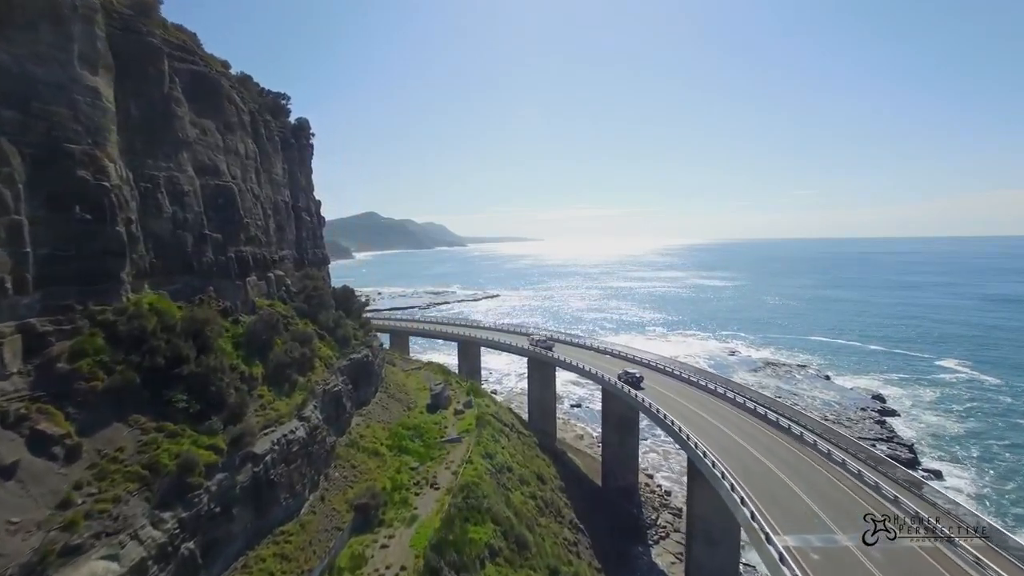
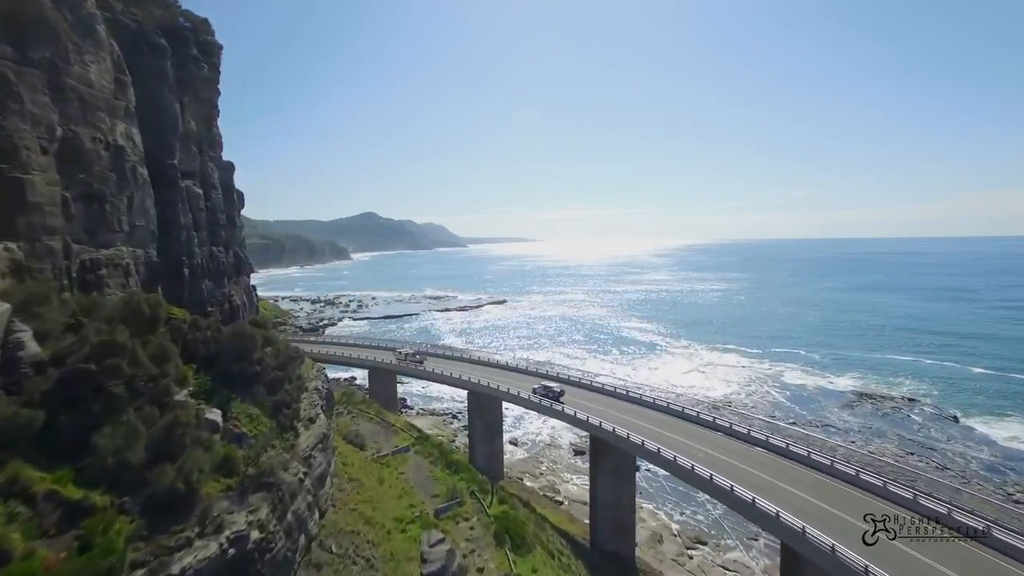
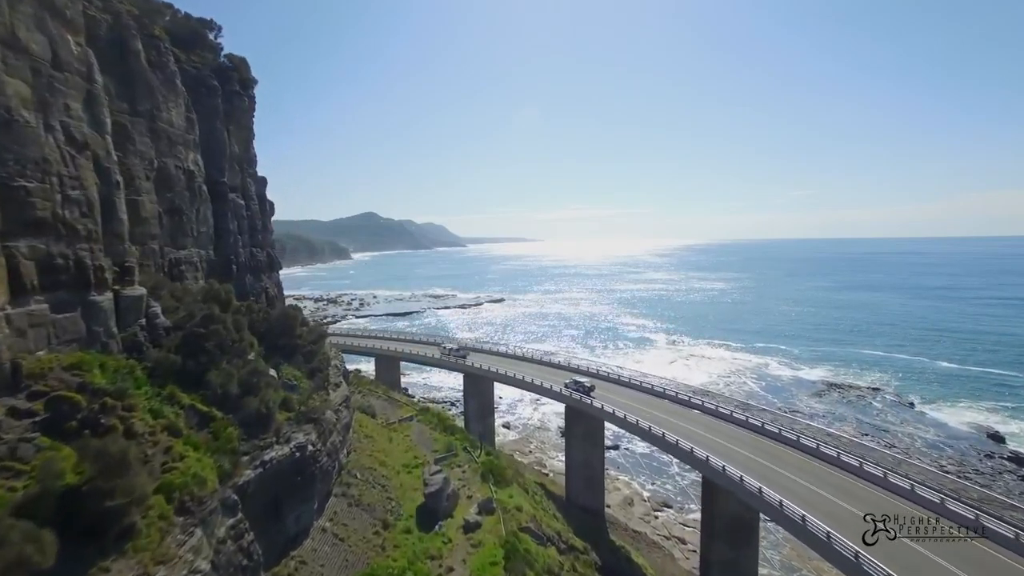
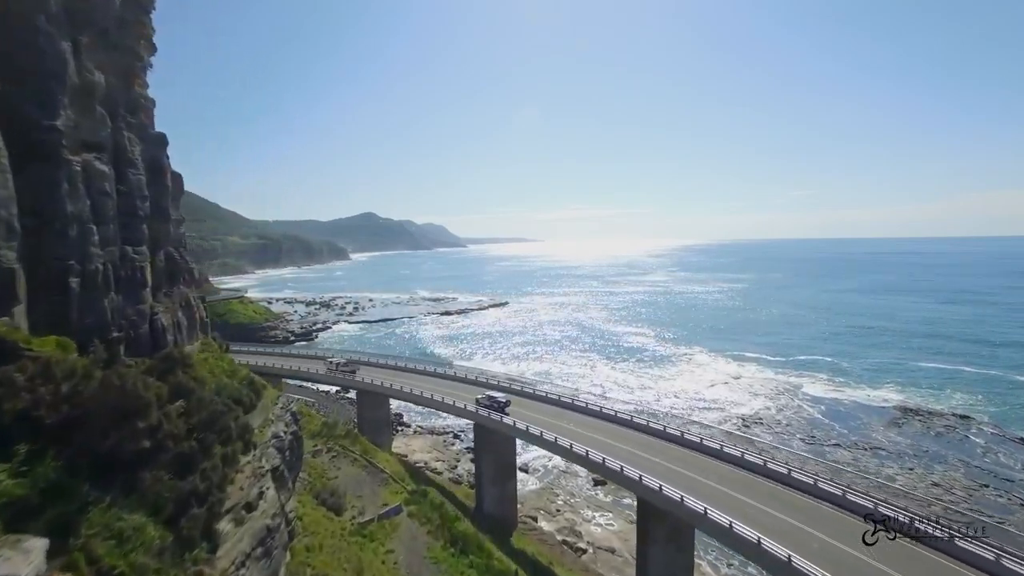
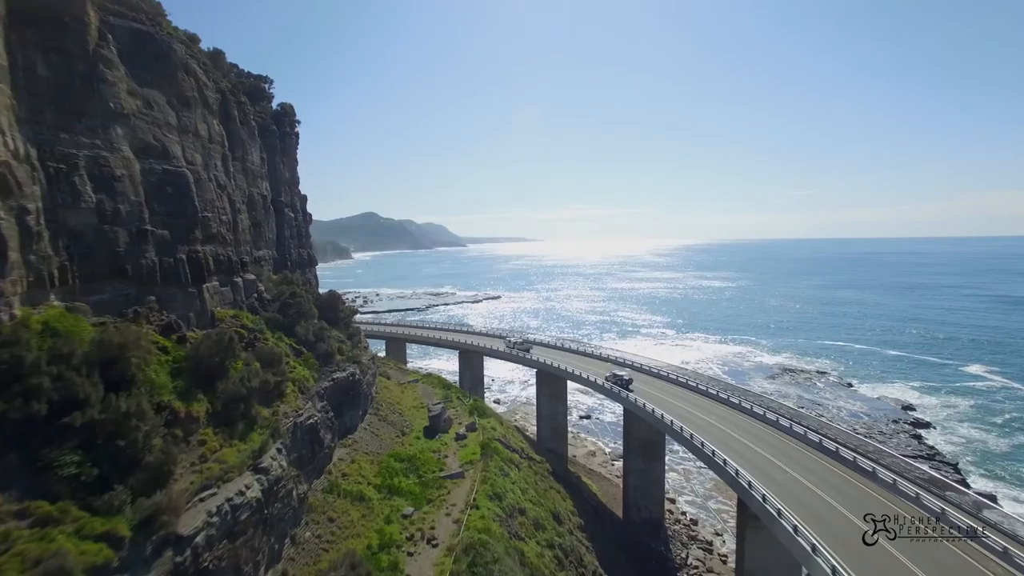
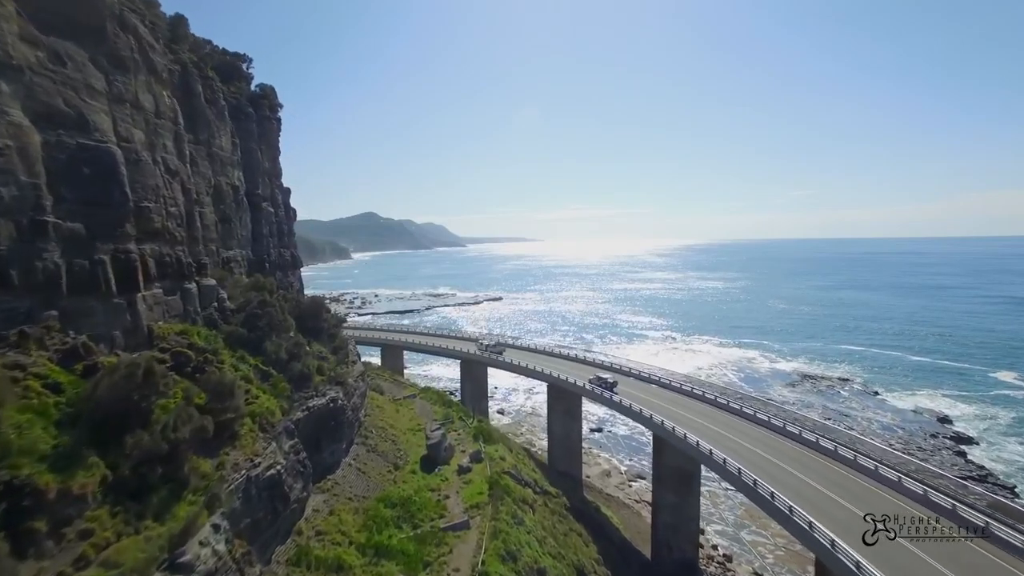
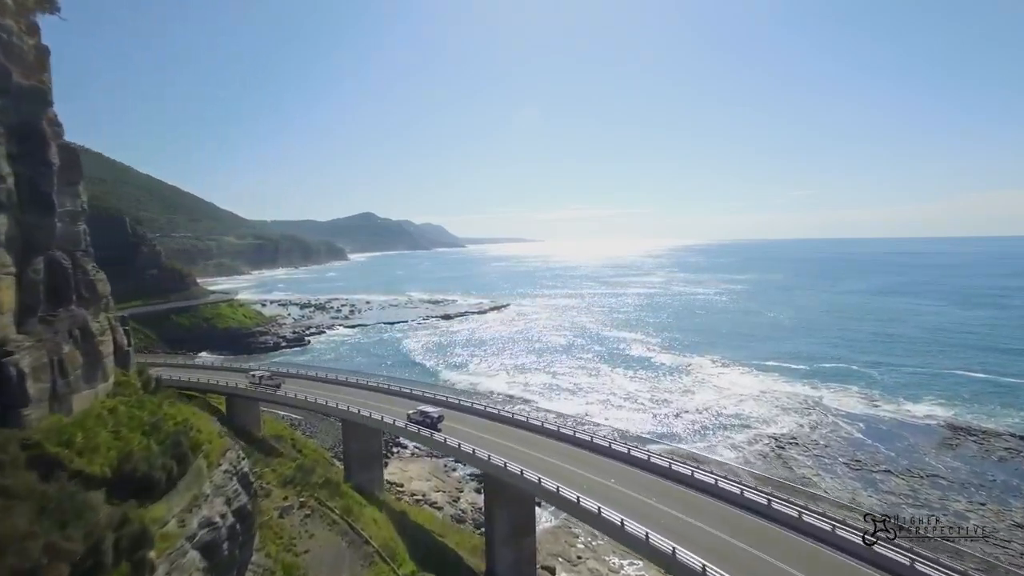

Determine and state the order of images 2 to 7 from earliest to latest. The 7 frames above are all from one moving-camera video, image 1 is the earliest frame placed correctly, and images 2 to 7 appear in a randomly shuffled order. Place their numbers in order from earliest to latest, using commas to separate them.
5, 6, 3, 2, 4, 7
